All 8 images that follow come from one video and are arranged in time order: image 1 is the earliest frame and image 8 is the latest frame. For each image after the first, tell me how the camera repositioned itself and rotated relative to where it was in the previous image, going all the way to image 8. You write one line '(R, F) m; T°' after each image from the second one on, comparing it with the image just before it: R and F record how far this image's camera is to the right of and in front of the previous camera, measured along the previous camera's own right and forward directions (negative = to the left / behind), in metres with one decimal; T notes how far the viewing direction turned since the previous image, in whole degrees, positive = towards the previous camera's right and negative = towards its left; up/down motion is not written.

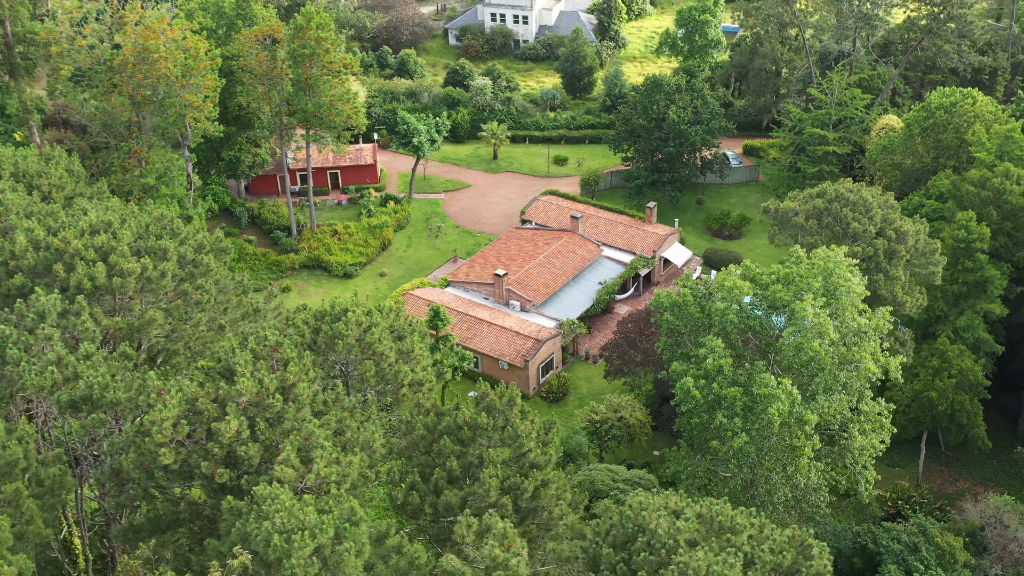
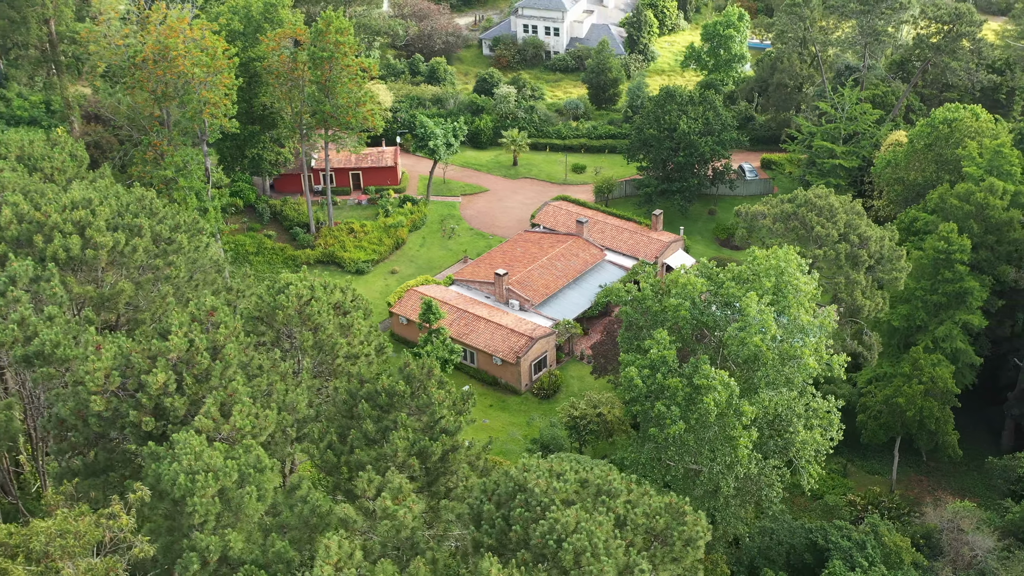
(+2.8, -1.3) m; -3°
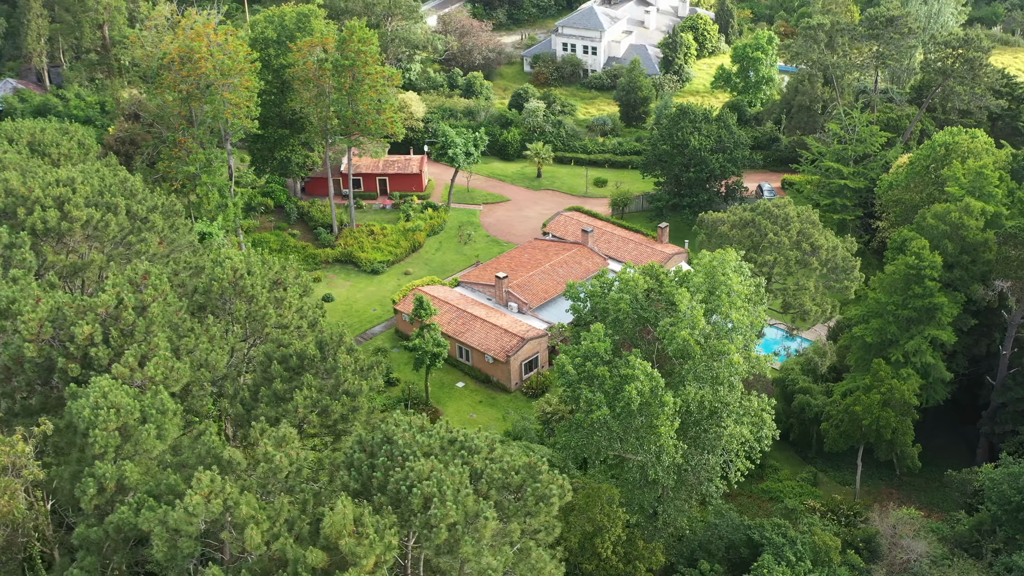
(+3.8, -1.7) m; -4°
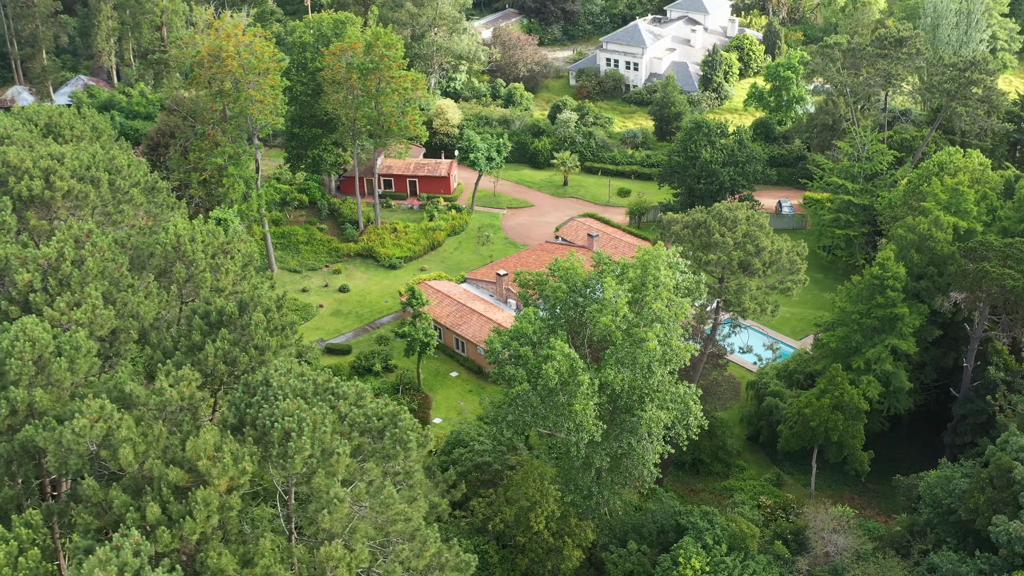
(+4.7, -2.0) m; -5°
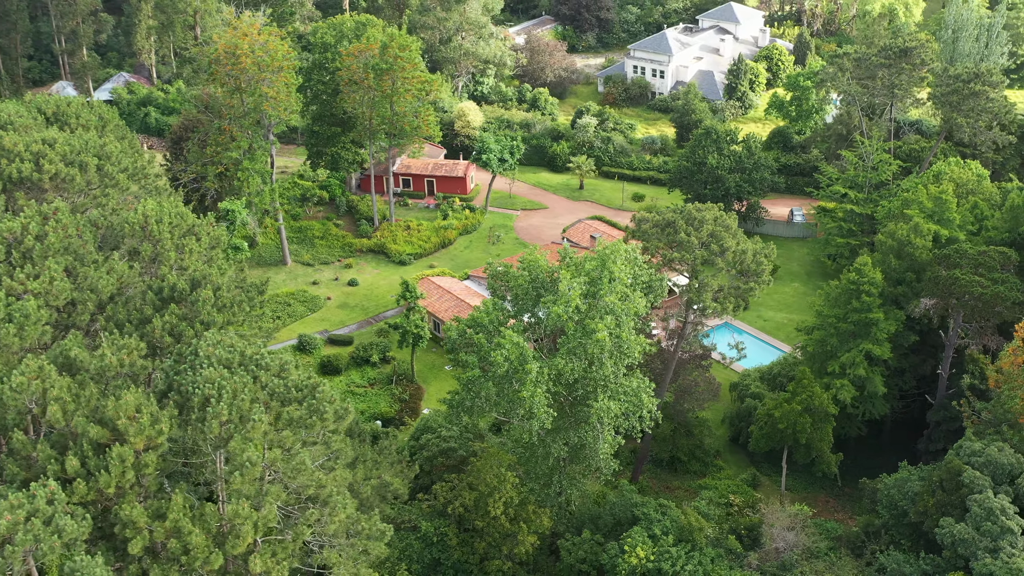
(+3.2, -1.0) m; -3°
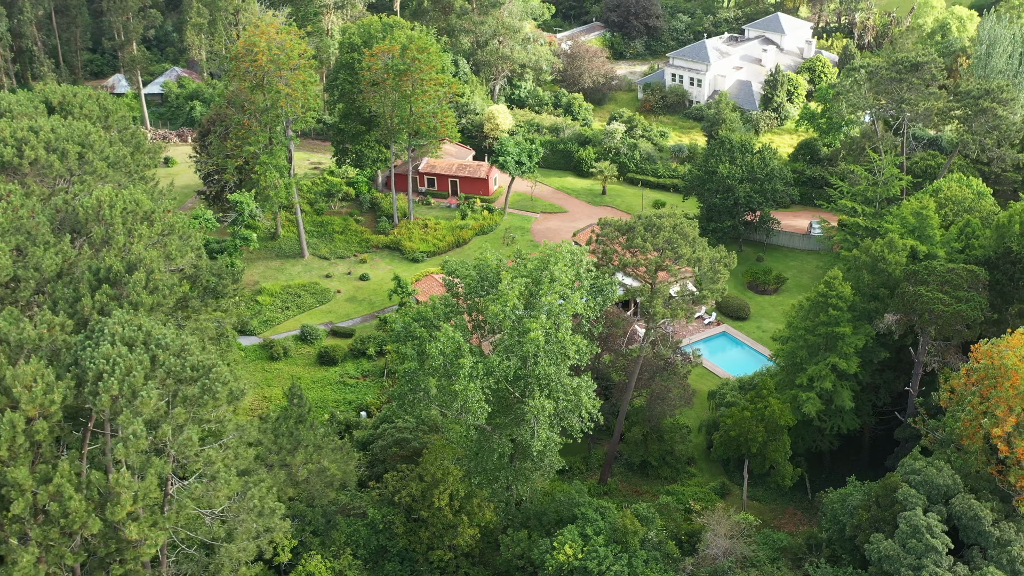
(+4.6, -0.6) m; -5°
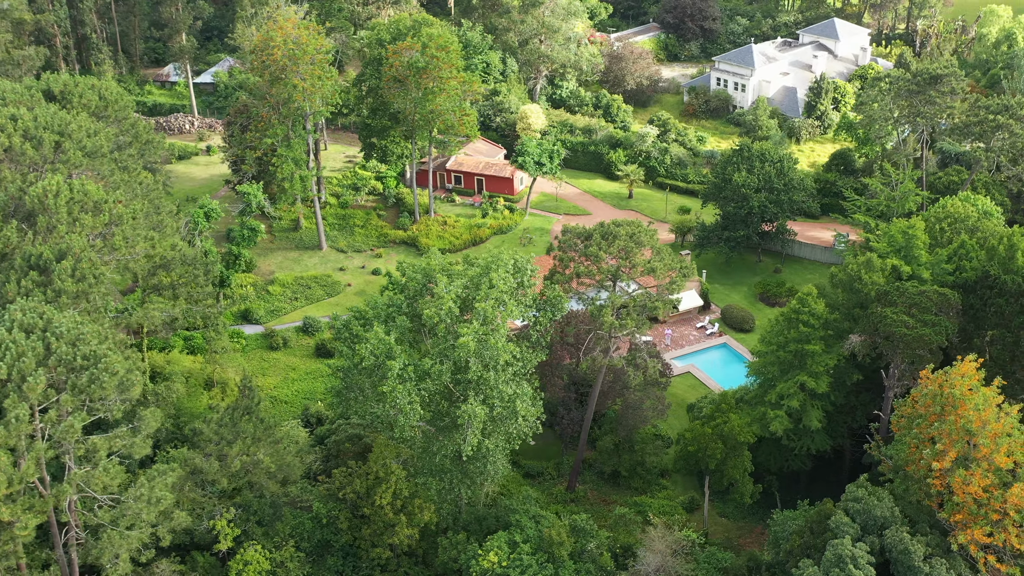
(+5.0, +0.3) m; -5°
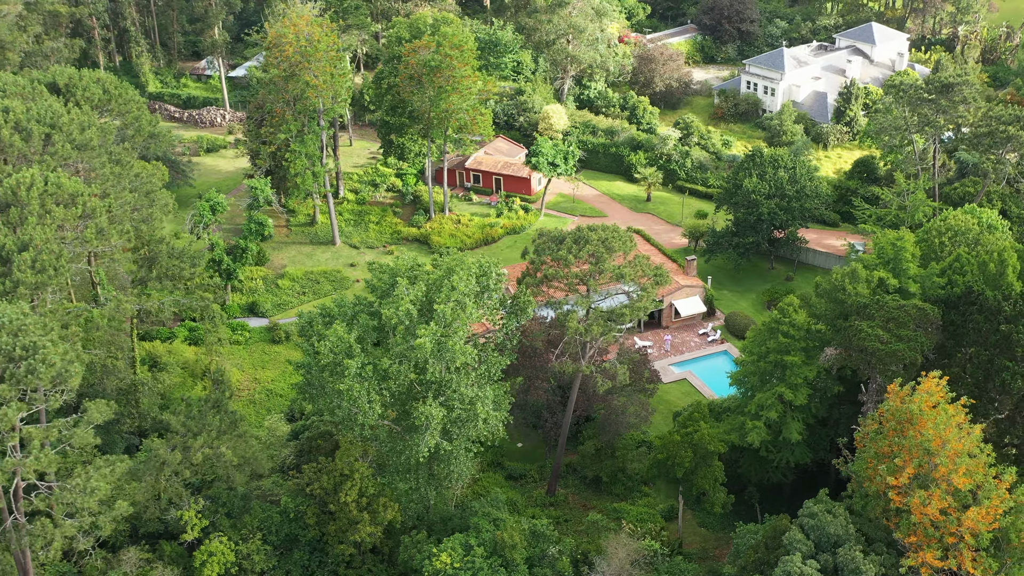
(+3.2, +0.1) m; -3°
